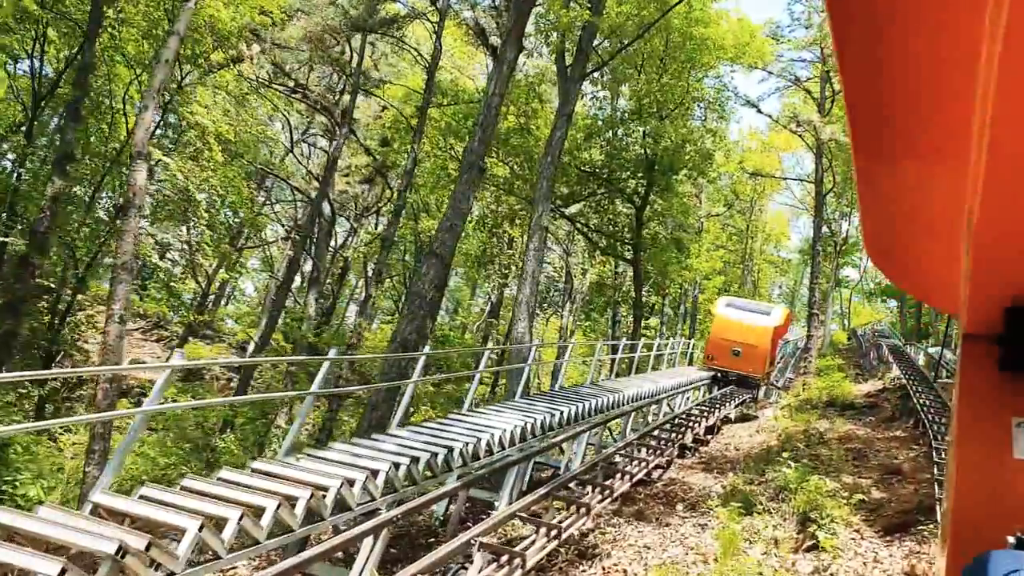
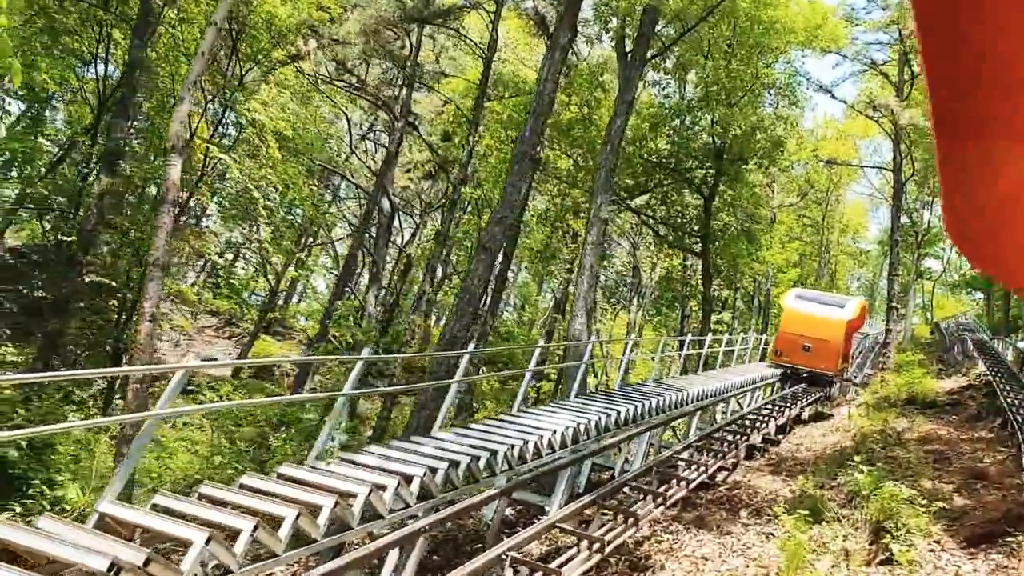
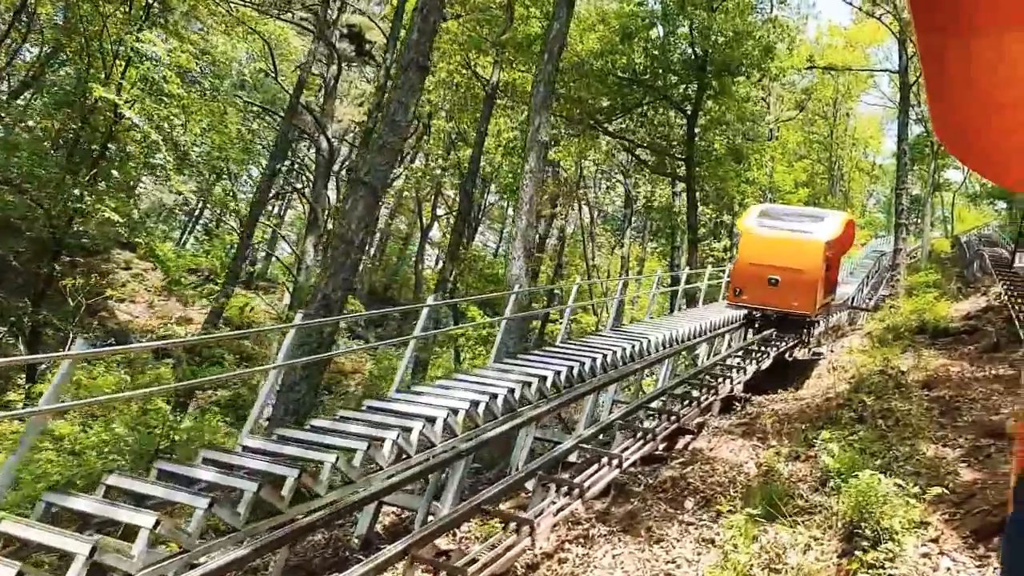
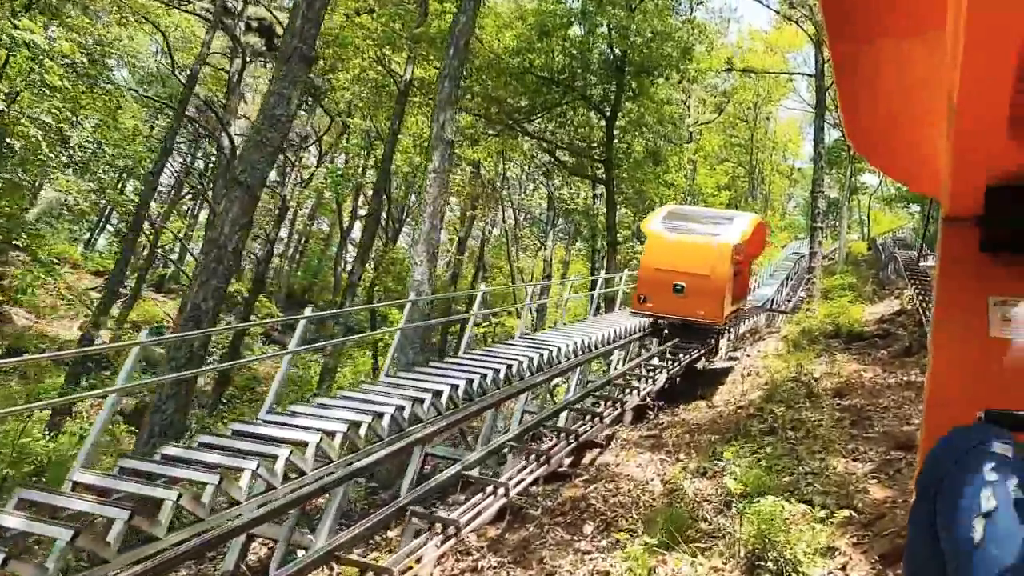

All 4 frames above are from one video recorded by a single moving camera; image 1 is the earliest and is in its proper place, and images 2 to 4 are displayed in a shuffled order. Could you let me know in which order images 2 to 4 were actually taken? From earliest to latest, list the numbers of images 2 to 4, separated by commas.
2, 3, 4
